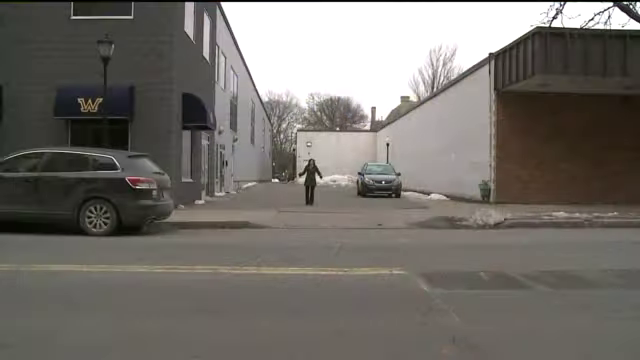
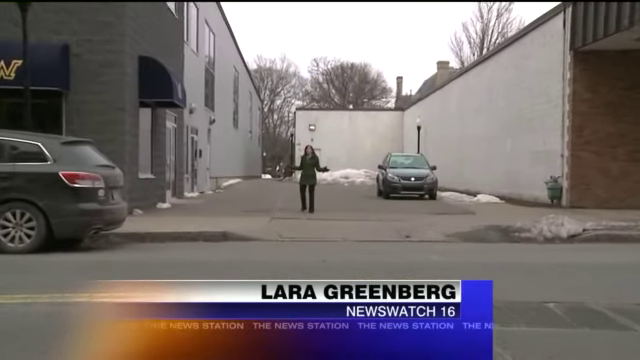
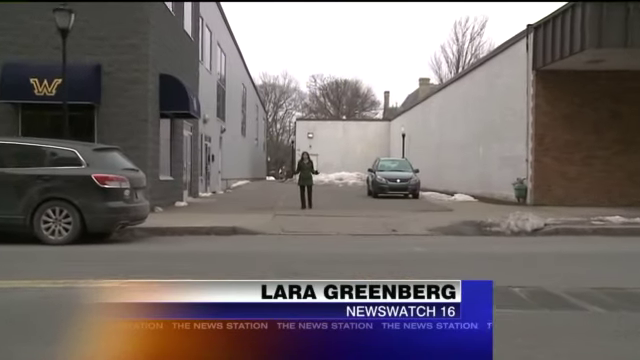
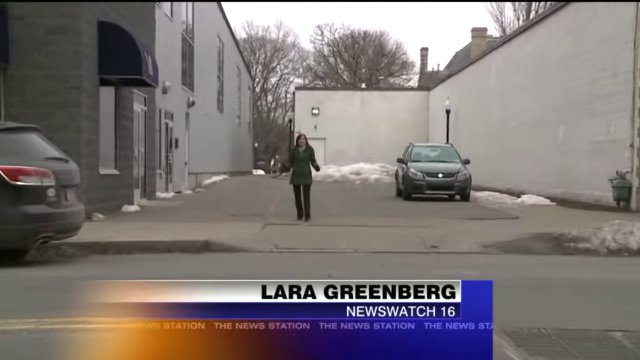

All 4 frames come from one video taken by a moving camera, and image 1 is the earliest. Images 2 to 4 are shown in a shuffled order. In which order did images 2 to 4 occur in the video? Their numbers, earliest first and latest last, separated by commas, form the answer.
3, 2, 4
